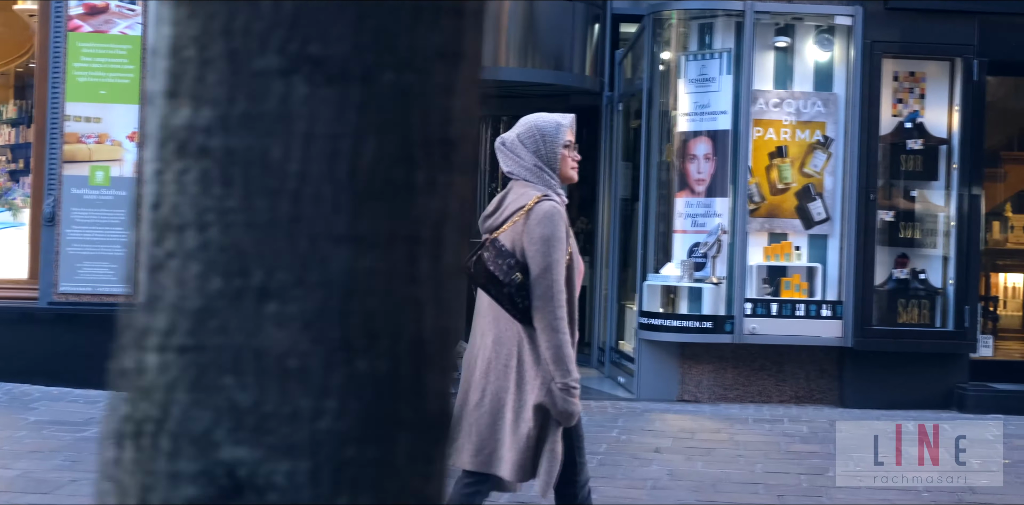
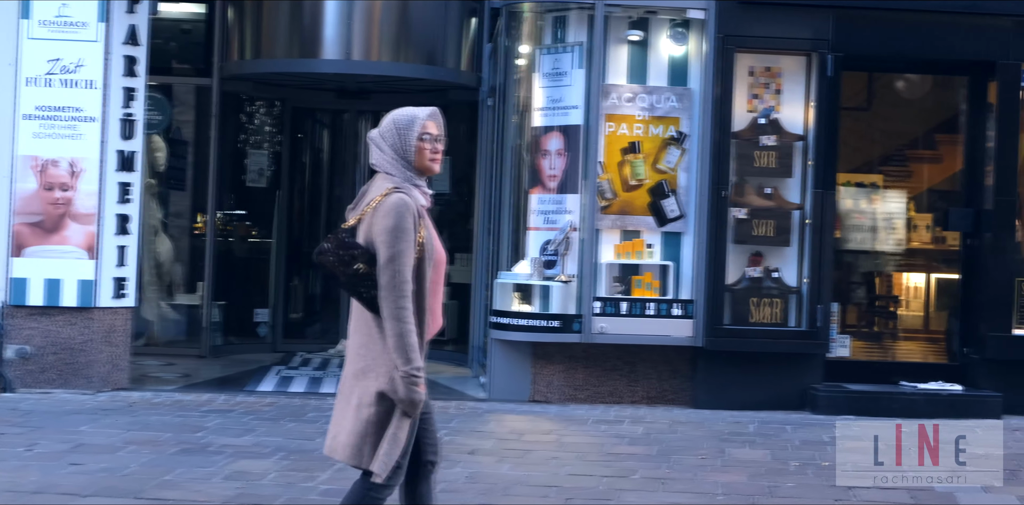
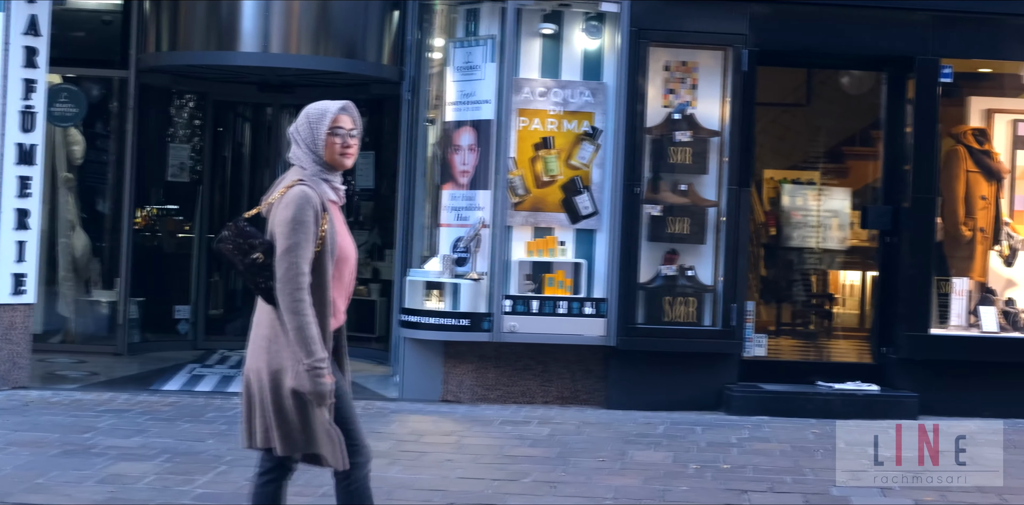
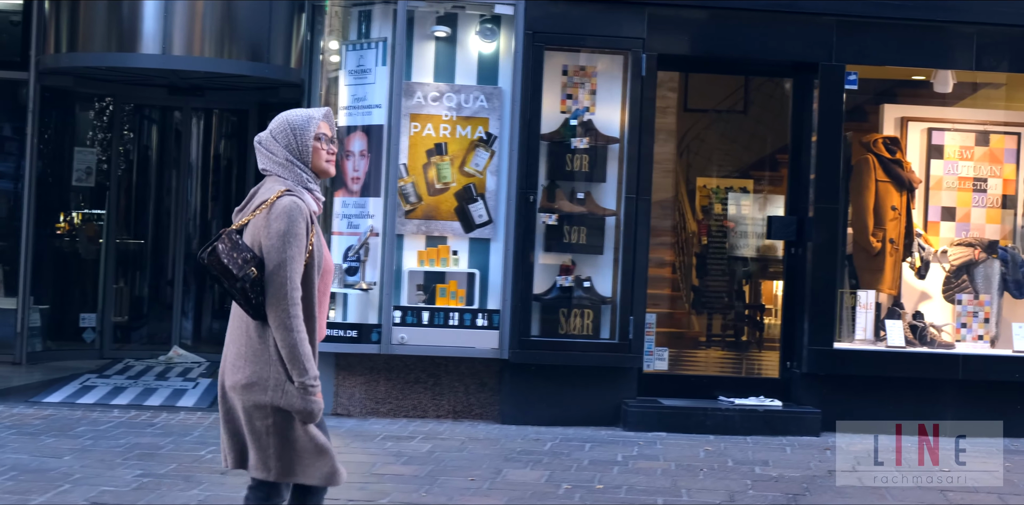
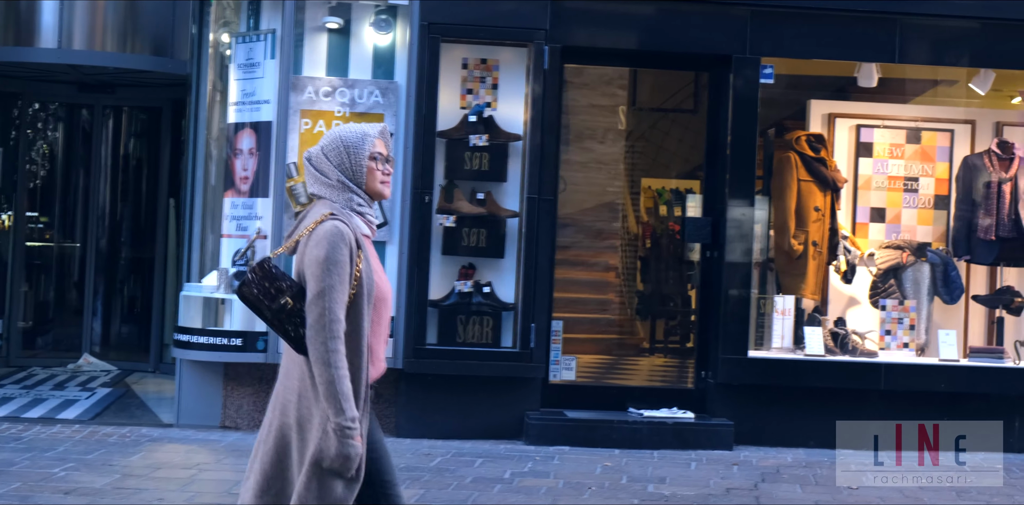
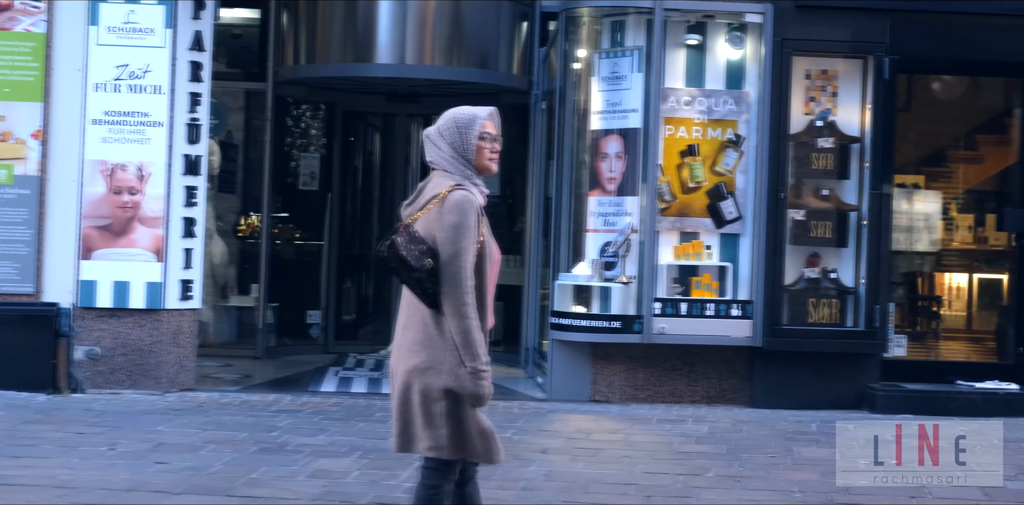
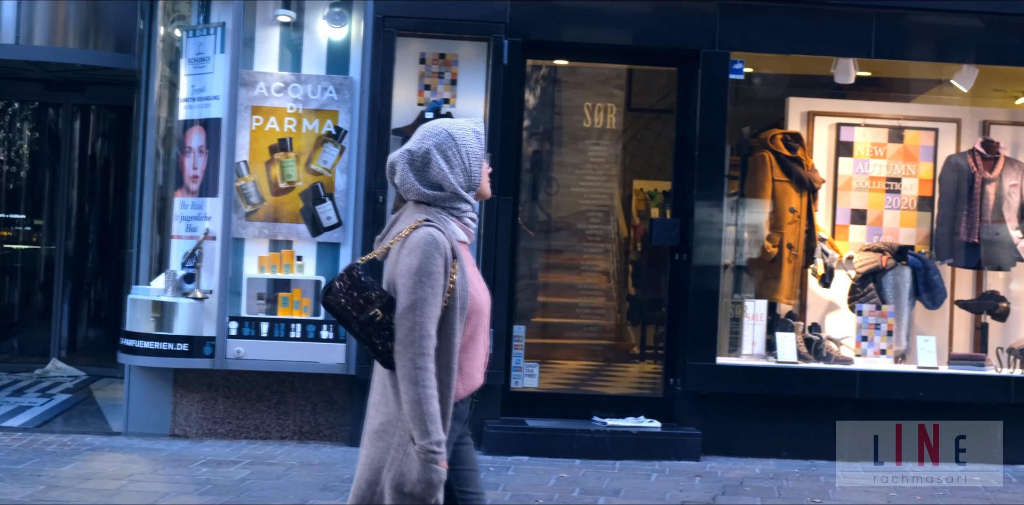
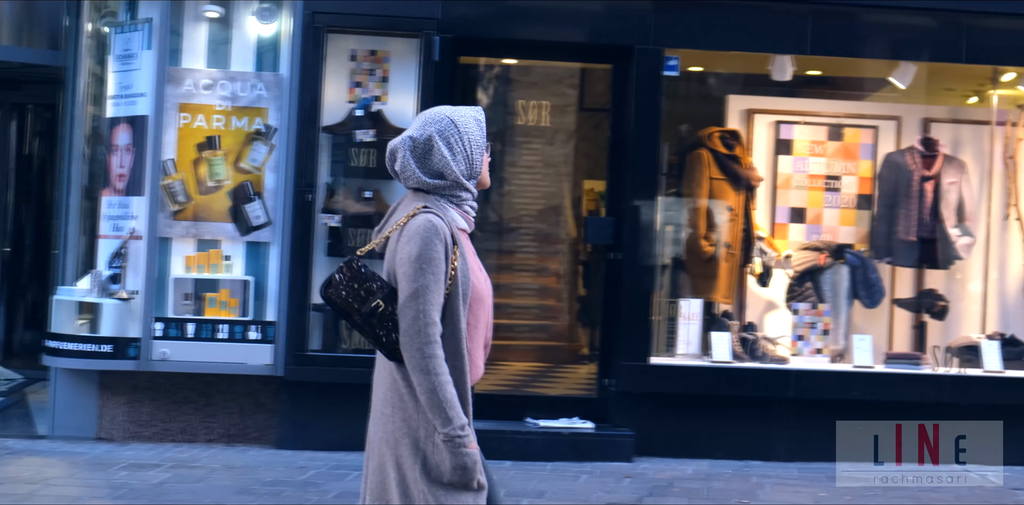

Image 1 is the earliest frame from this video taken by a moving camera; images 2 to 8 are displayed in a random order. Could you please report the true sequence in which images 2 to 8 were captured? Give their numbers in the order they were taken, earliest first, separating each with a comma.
6, 2, 3, 4, 5, 7, 8
